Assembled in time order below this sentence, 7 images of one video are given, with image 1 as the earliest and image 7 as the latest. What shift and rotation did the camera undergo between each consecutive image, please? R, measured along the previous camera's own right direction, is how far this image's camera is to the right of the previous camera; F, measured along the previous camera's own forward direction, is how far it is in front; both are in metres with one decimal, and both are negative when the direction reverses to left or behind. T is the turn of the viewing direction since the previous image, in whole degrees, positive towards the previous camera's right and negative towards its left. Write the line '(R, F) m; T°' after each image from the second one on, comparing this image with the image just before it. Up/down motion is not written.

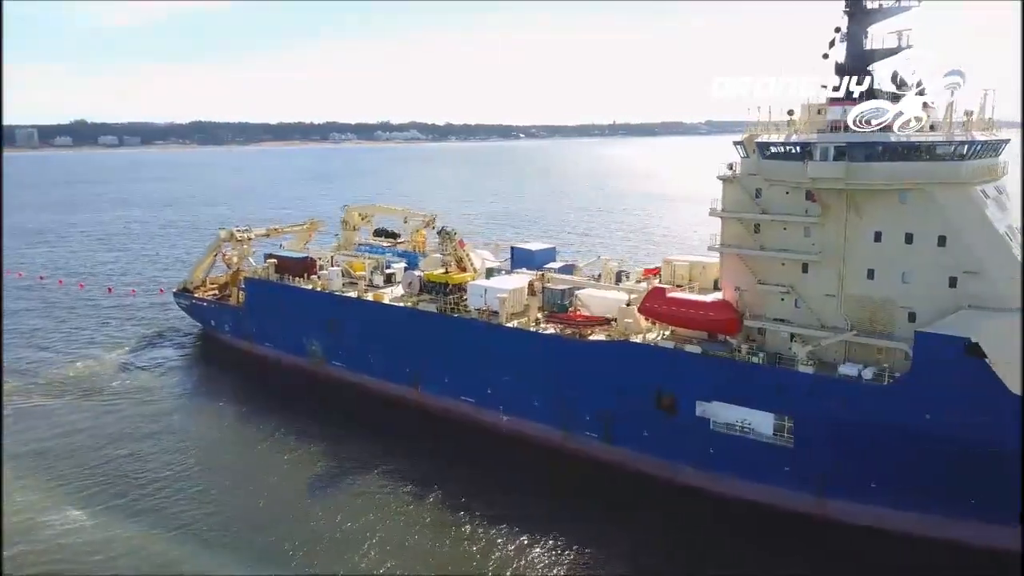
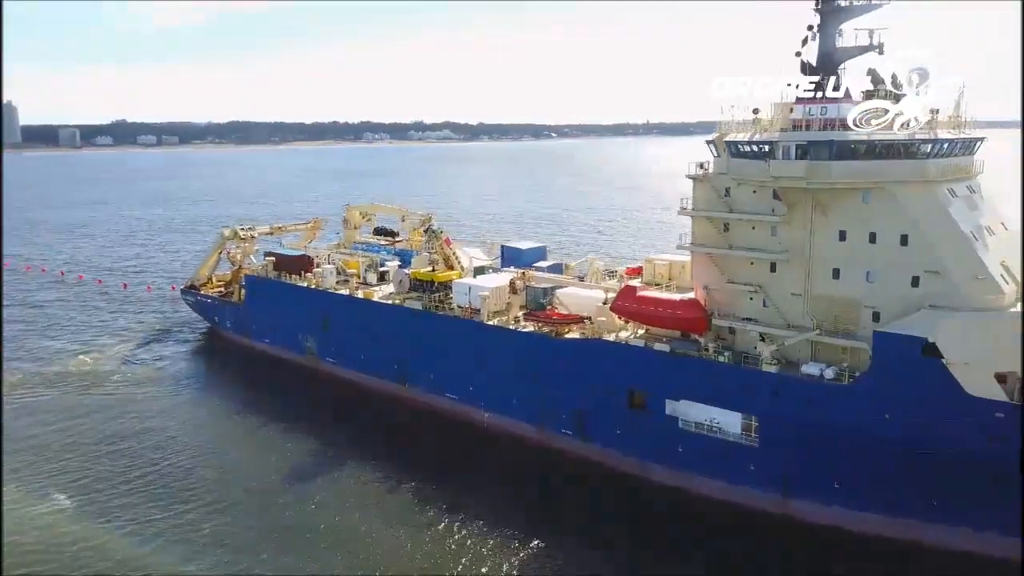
(+1.5, -0.2) m; -2°
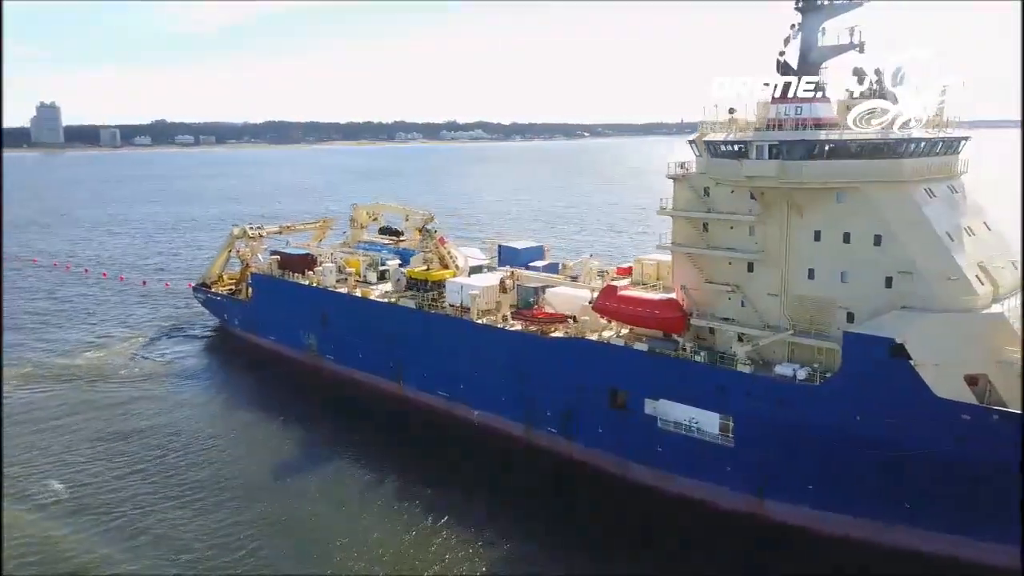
(+1.2, -0.2) m; -2°
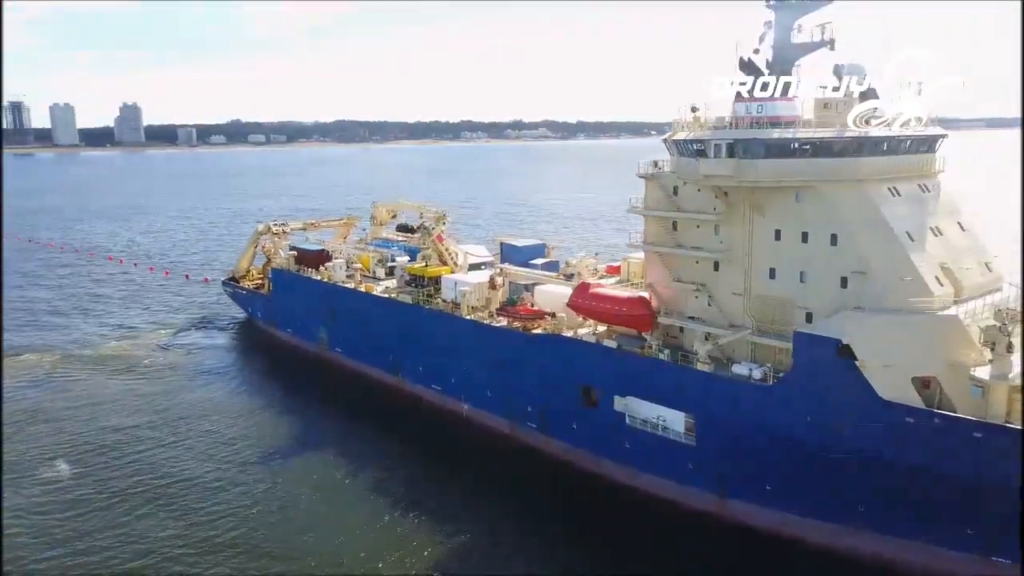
(+2.2, -0.3) m; -5°
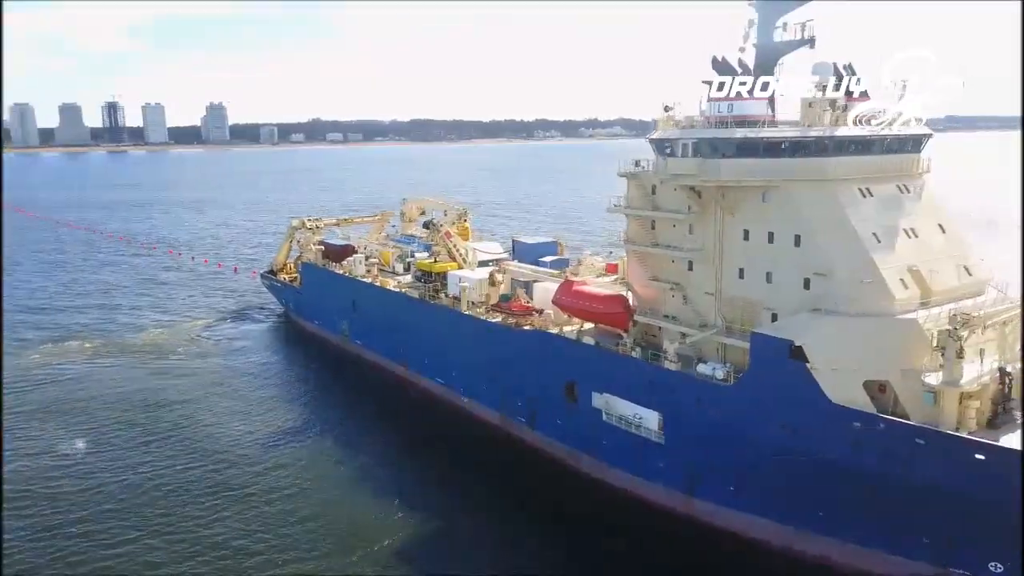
(+2.2, -0.3) m; -5°
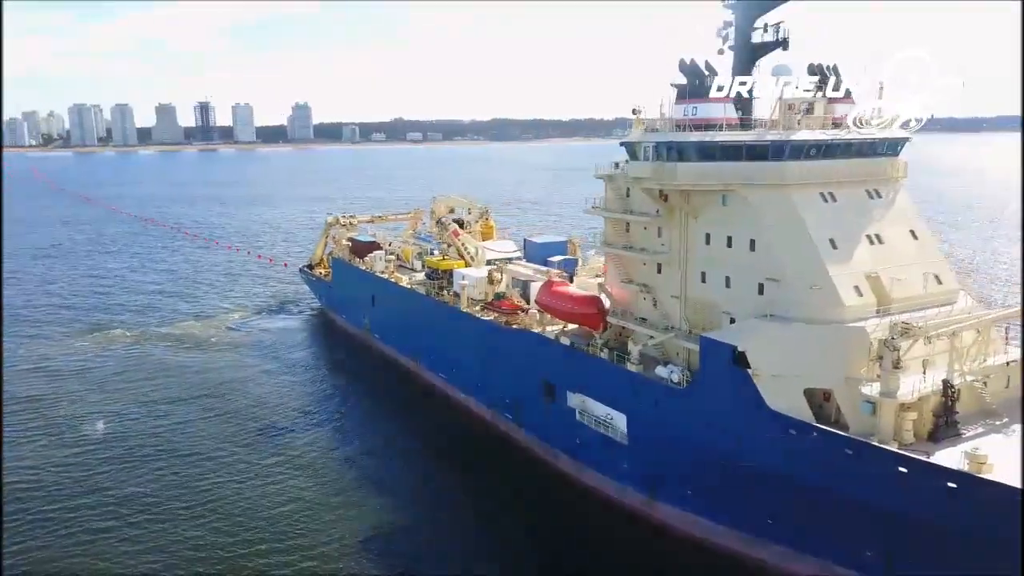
(+2.4, -0.2) m; -6°
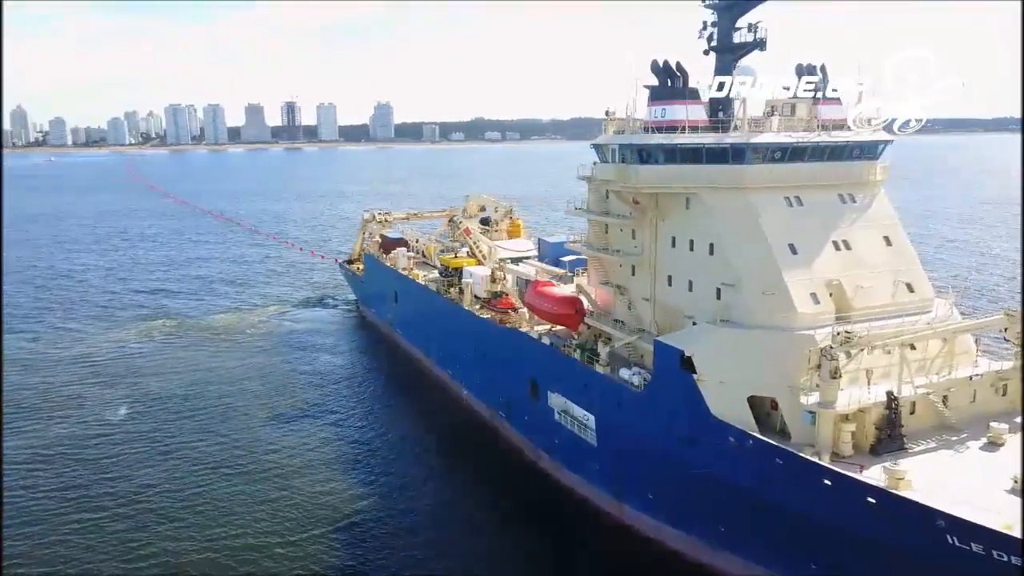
(+2.3, -0.1) m; -6°
